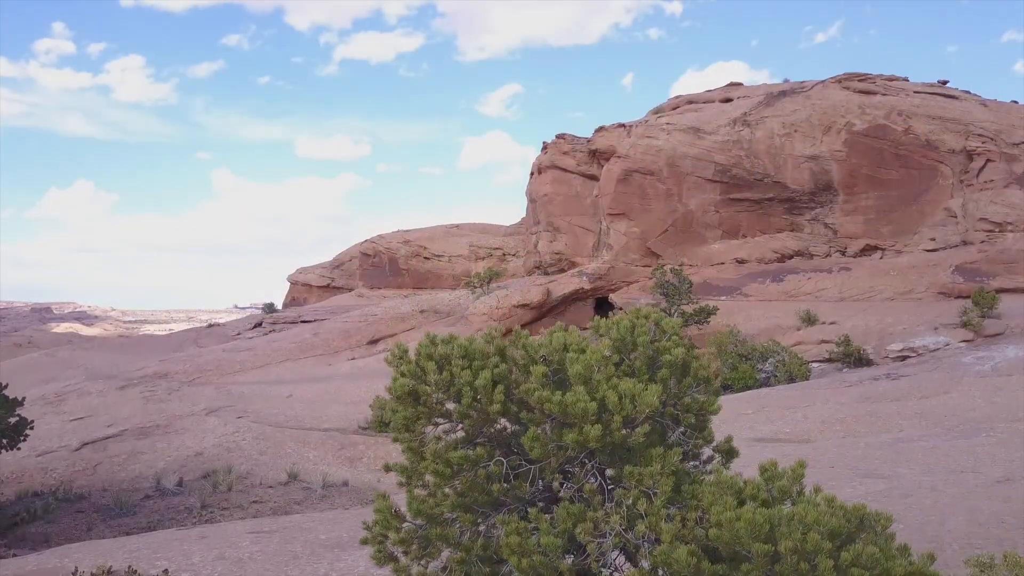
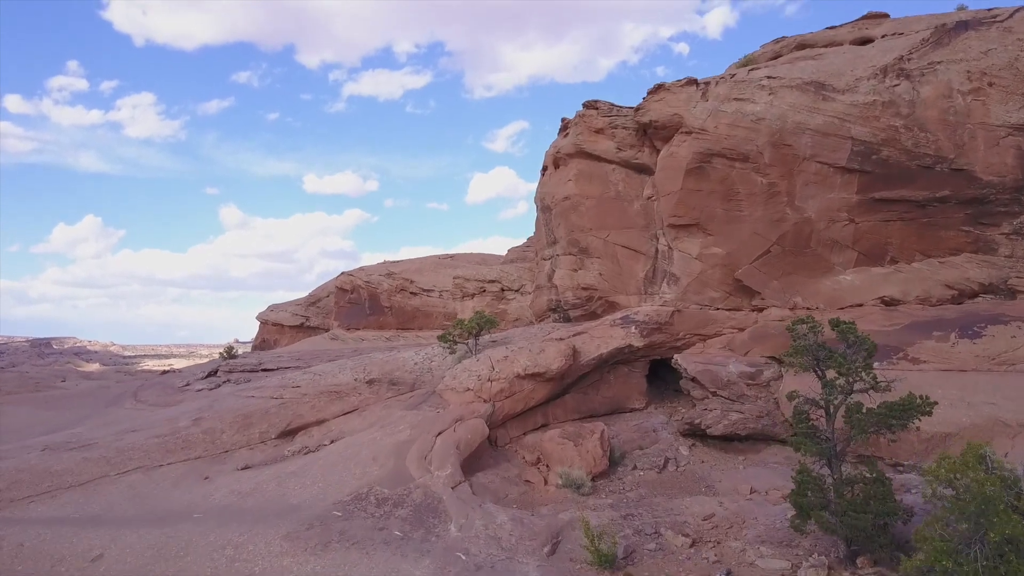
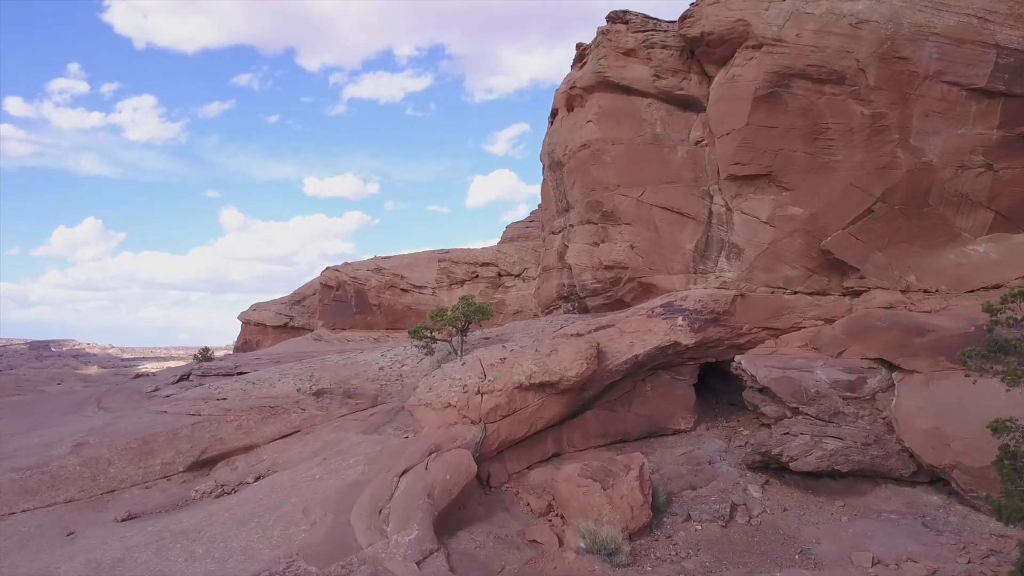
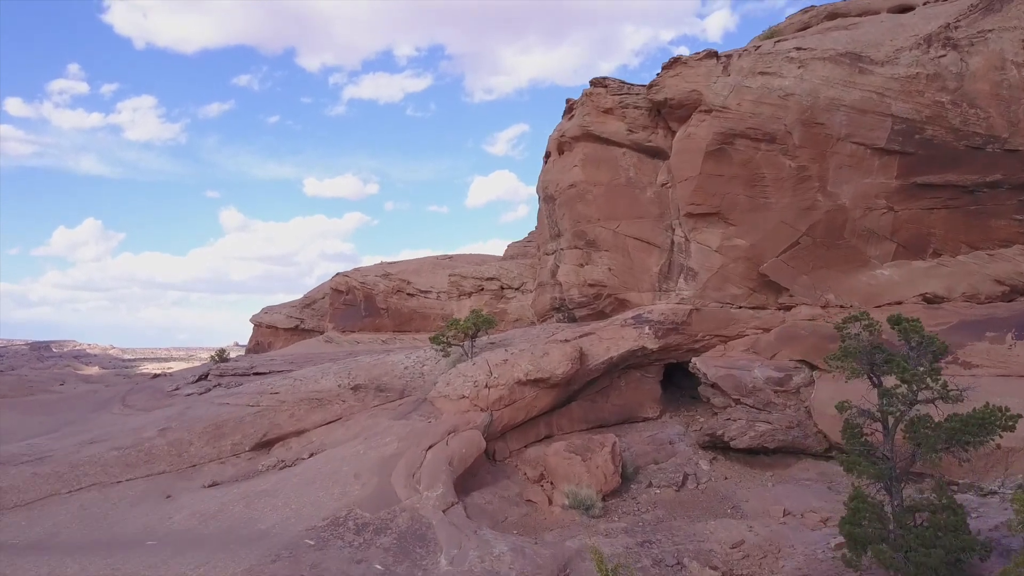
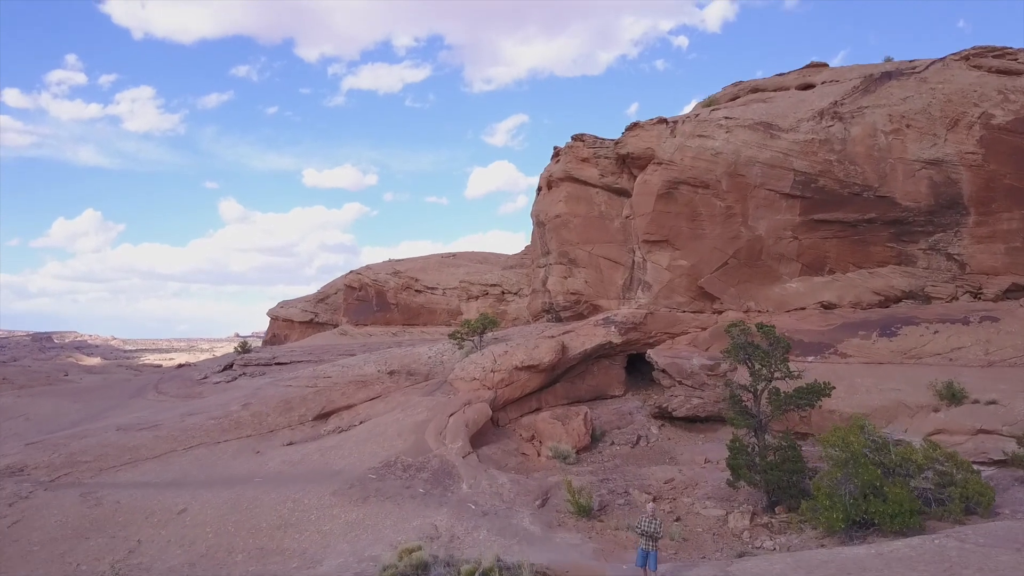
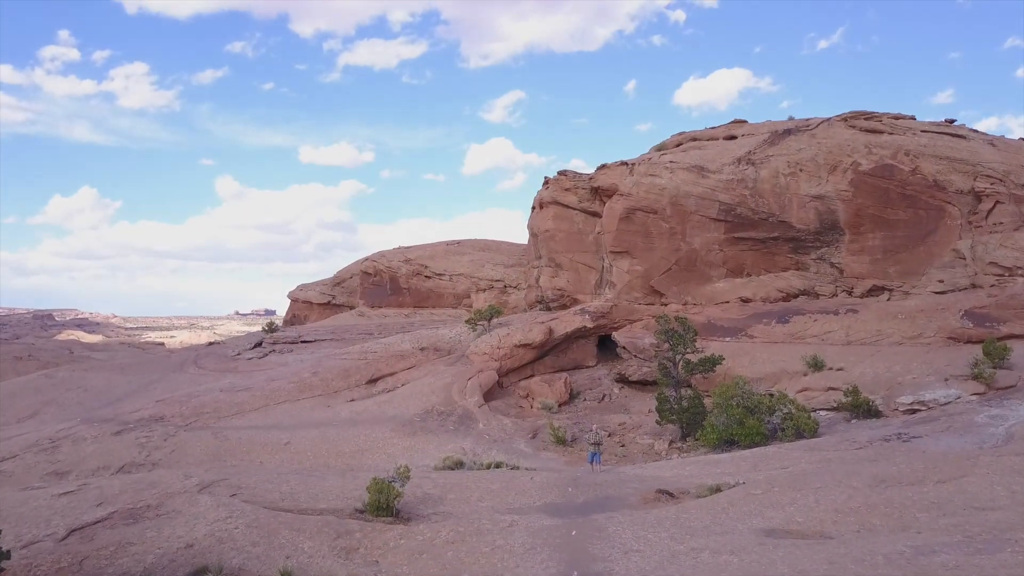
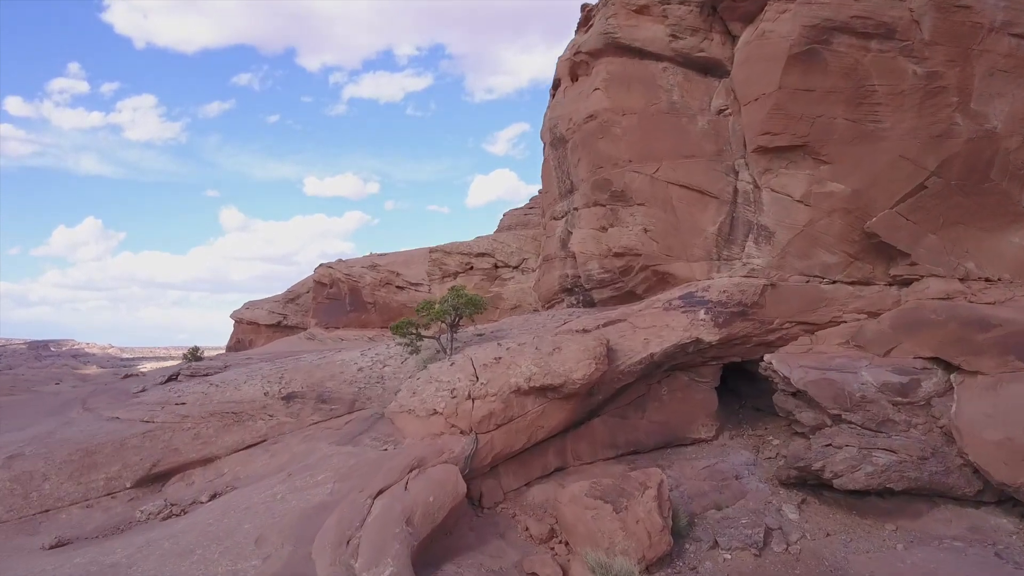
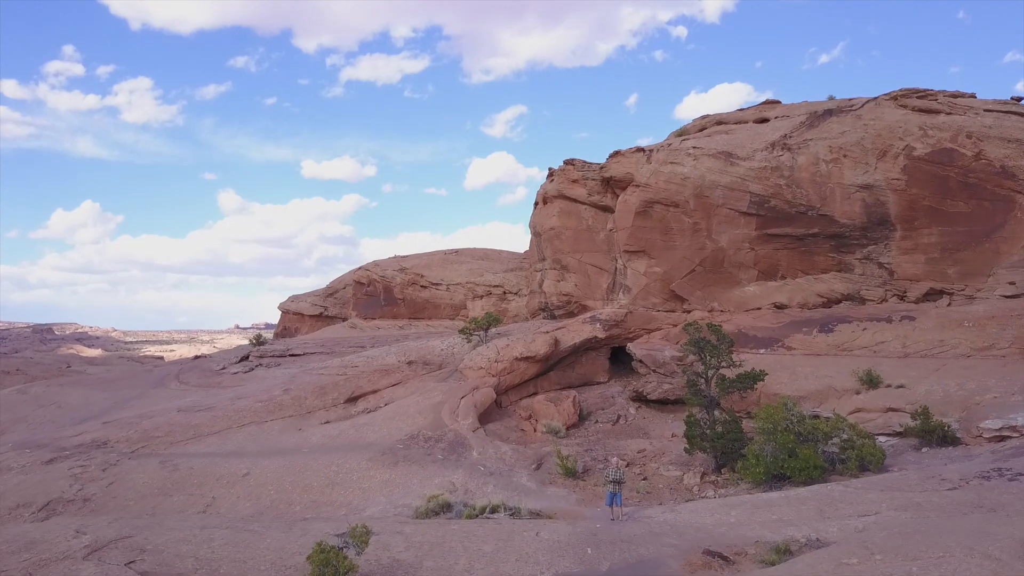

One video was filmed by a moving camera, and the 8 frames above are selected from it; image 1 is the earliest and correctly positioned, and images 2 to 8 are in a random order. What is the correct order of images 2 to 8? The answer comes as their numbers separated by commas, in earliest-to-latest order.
6, 8, 5, 2, 4, 3, 7
